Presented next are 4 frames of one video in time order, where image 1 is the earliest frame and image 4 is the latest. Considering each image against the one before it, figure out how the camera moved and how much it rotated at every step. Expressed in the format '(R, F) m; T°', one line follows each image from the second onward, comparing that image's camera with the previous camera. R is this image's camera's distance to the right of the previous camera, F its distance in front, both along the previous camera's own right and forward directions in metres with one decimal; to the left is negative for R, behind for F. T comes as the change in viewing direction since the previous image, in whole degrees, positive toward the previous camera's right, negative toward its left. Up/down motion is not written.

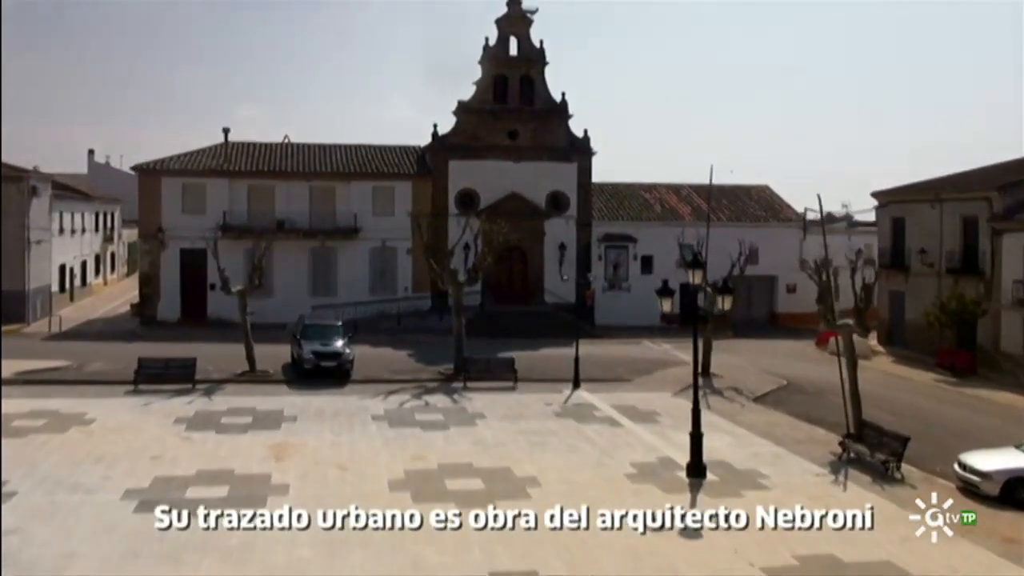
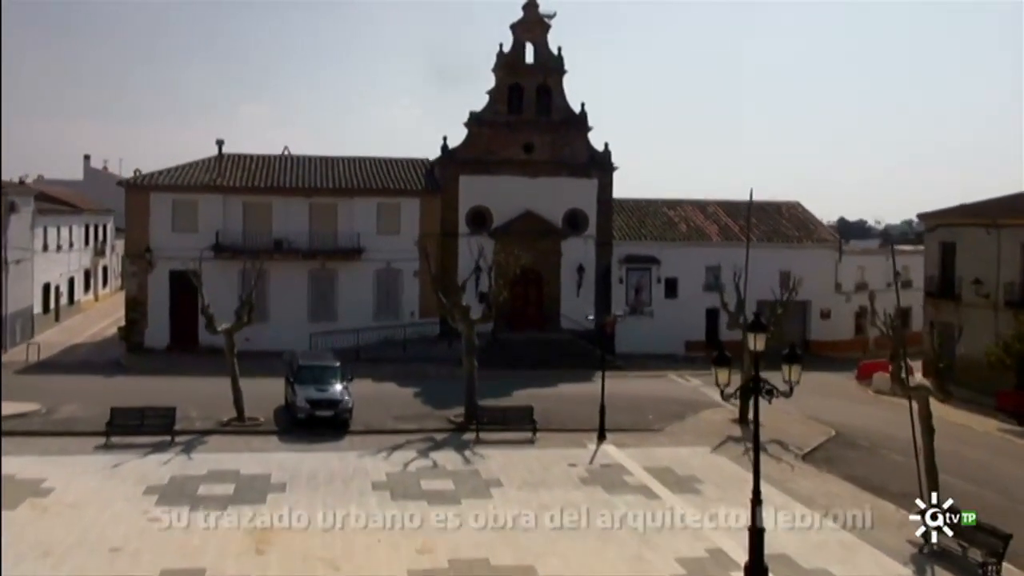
(-0.3, +2.6) m; 0°
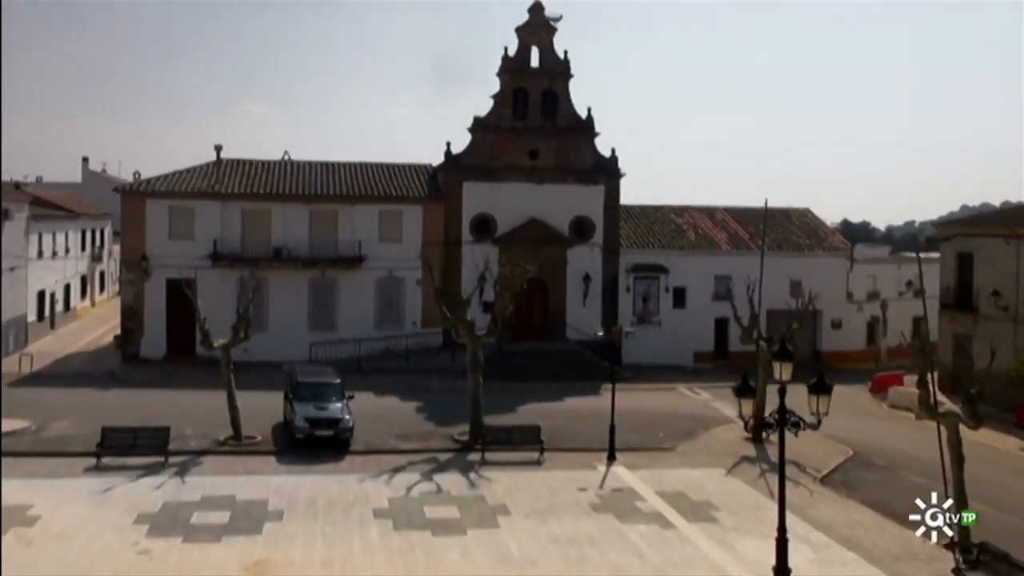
(-0.1, +0.8) m; 0°
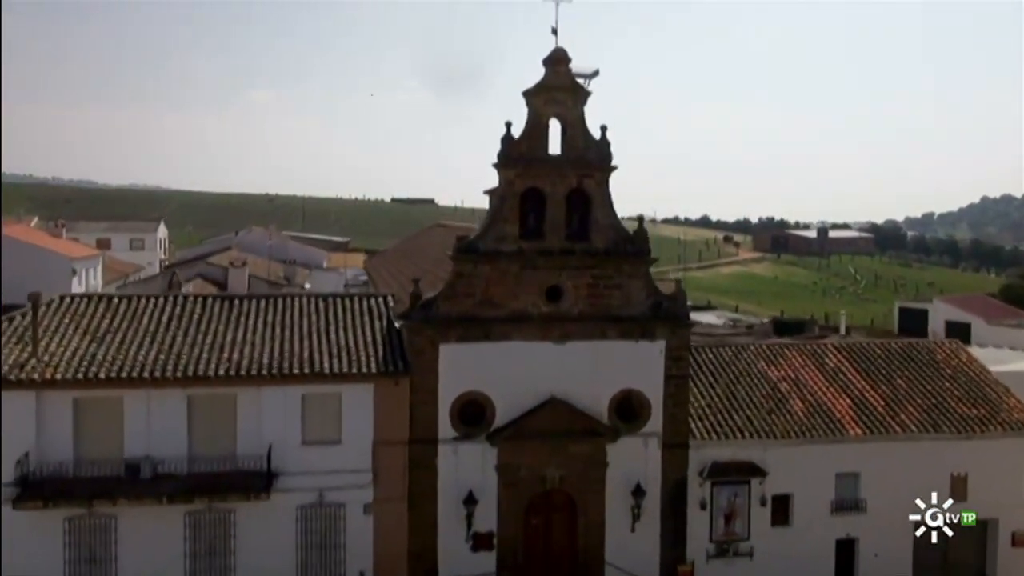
(0.0, +12.7) m; -1°
